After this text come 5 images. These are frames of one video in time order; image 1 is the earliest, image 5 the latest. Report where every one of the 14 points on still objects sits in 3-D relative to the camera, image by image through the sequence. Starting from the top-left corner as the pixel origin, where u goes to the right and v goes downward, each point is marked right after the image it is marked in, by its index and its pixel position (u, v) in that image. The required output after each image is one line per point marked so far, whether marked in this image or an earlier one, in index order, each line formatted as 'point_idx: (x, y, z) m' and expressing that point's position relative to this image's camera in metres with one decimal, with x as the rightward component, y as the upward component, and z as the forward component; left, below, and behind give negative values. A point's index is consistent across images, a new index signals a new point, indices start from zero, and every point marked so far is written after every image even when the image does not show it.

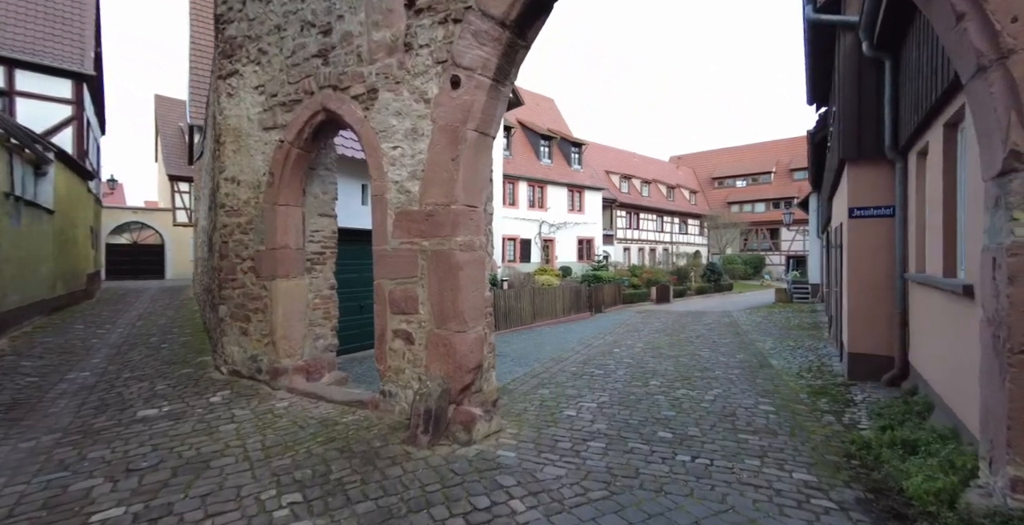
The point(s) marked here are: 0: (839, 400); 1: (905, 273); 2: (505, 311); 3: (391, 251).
0: (+3.8, -1.6, +5.4) m
1: (+4.8, -0.1, +5.6) m
2: (-0.2, -1.3, +12.4) m
3: (-1.2, +0.1, +4.5) m
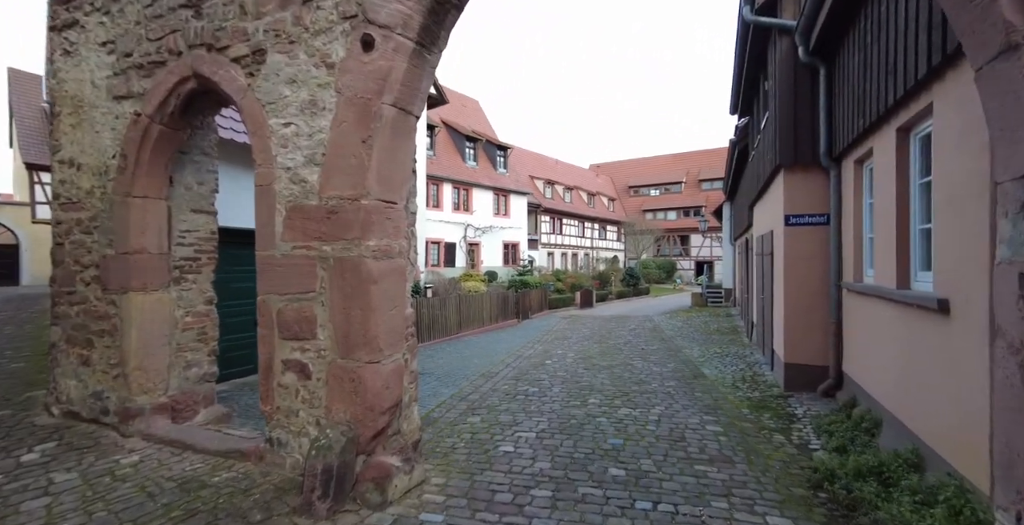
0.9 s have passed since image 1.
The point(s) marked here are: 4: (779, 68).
0: (+3.0, -1.7, +5.2) m
1: (+3.9, -0.2, +5.6) m
2: (-2.0, -1.4, +11.5) m
3: (-1.7, 0.0, +3.5) m
4: (+3.6, +2.6, +6.2) m
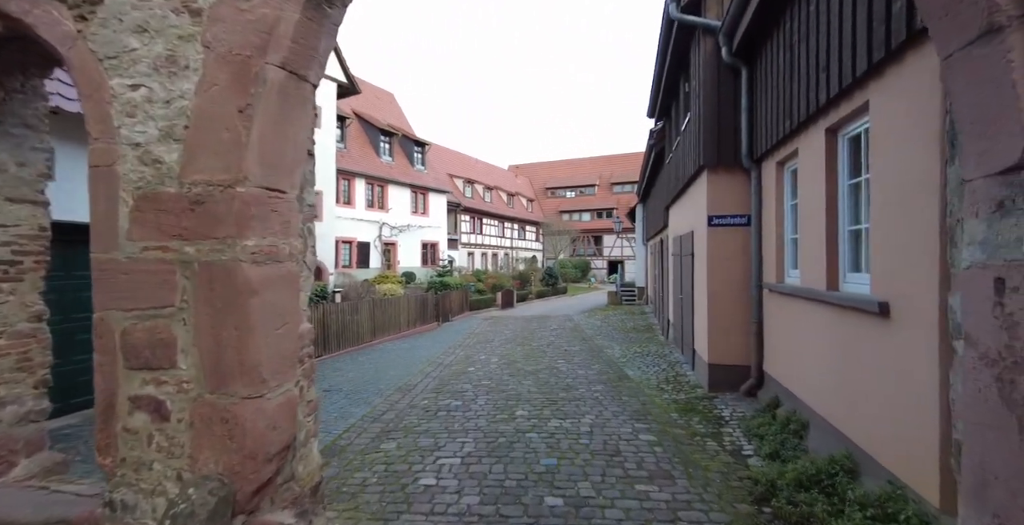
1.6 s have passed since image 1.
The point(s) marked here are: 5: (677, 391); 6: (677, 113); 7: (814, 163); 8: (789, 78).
0: (+2.2, -1.7, +5.2) m
1: (+3.0, -0.2, +5.7) m
2: (-3.9, -1.5, +10.4) m
3: (-2.2, 0.0, +2.6) m
4: (+2.5, +2.6, +6.2) m
5: (+2.3, -1.8, +6.4) m
6: (+3.2, +2.9, +9.1) m
7: (+2.7, +0.9, +4.1) m
8: (+2.7, +1.8, +4.6) m
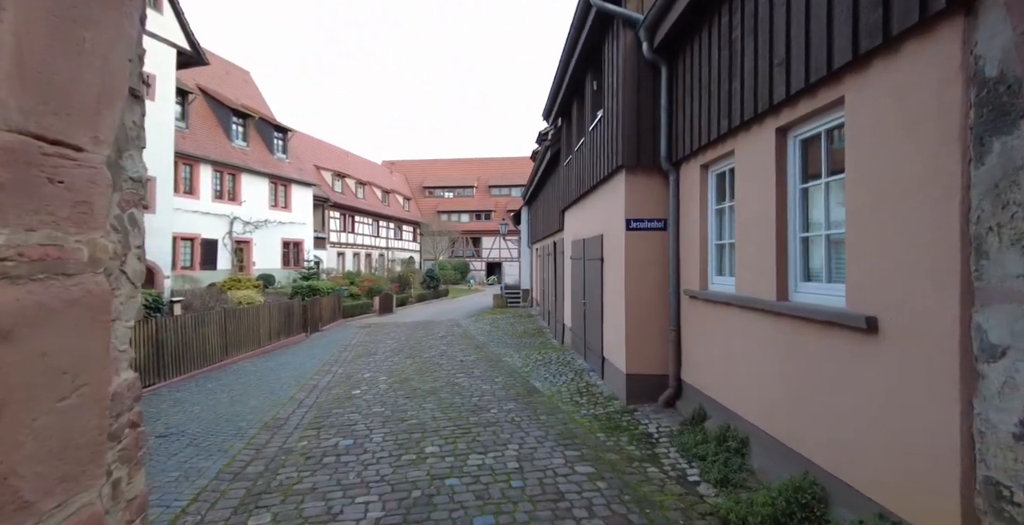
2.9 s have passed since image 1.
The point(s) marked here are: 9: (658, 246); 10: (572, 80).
0: (+1.3, -1.8, +4.8) m
1: (+2.0, -0.3, +5.6) m
2: (-5.9, -1.5, +8.3) m
3: (-2.2, 0.0, +1.2) m
4: (+1.4, +2.5, +5.9) m
5: (+1.1, -1.8, +6.0) m
6: (+1.3, +2.8, +8.8) m
7: (+2.1, +0.8, +3.9) m
8: (+2.0, +1.7, +4.4) m
9: (+1.8, +0.2, +5.9) m
10: (+1.1, +3.3, +8.5) m
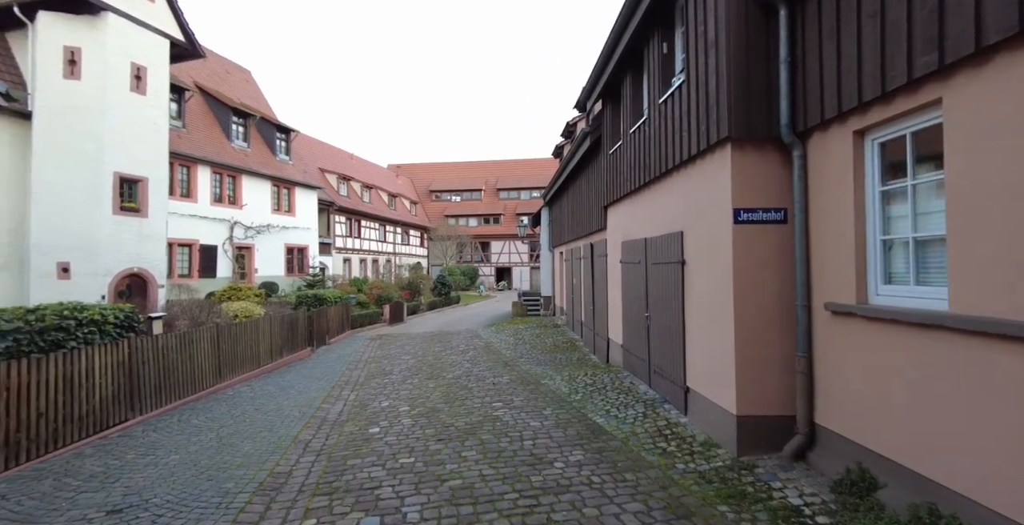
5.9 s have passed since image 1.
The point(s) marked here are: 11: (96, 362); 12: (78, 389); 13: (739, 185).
0: (+2.0, -1.8, +3.4) m
1: (+2.7, -0.3, +4.1) m
2: (-5.2, -1.6, +6.9) m
3: (-1.6, -0.1, -0.2) m
4: (+2.0, +2.5, +4.5) m
5: (+1.7, -1.9, +4.6) m
6: (+2.0, +2.7, +7.5) m
7: (+2.7, +0.8, +2.5) m
8: (+2.6, +1.7, +3.0) m
9: (+2.5, +0.2, +4.4) m
10: (+1.8, +3.2, +7.1) m
11: (-5.2, -1.2, +5.8) m
12: (-5.2, -1.5, +5.5) m
13: (+2.2, +0.7, +4.4) m
